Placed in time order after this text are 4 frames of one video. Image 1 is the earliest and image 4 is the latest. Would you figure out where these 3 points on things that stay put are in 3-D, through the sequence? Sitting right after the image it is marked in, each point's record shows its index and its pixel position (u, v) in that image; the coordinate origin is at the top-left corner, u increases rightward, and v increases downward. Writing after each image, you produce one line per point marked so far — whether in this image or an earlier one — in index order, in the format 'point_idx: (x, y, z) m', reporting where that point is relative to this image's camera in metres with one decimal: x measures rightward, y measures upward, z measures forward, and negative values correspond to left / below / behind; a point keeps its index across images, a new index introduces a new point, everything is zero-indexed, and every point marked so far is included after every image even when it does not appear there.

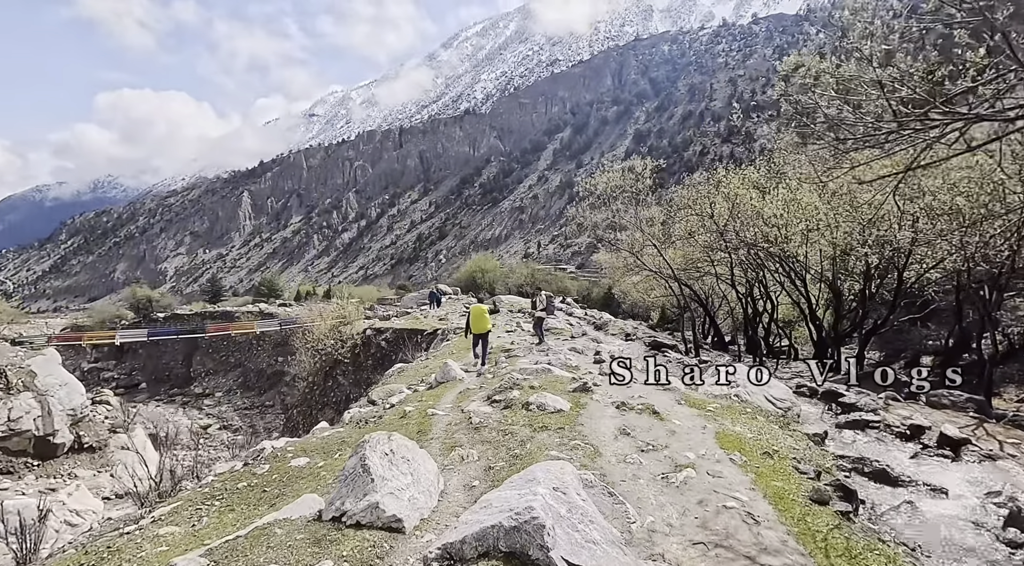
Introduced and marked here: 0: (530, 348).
0: (+0.6, -2.0, +19.7) m
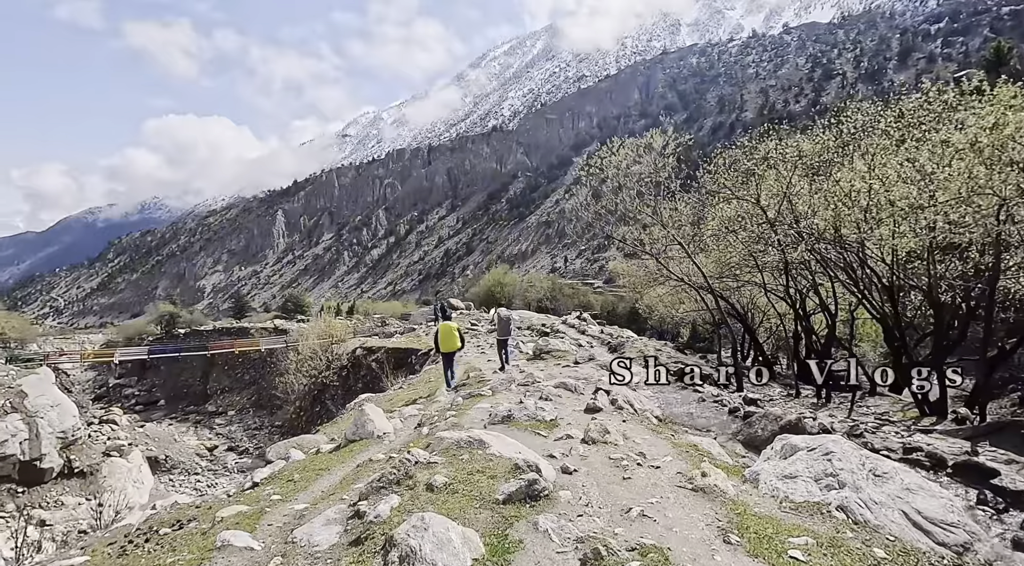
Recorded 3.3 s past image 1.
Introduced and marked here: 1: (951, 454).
0: (0.0, -2.2, +14.5) m
1: (+6.5, -2.5, +9.7) m
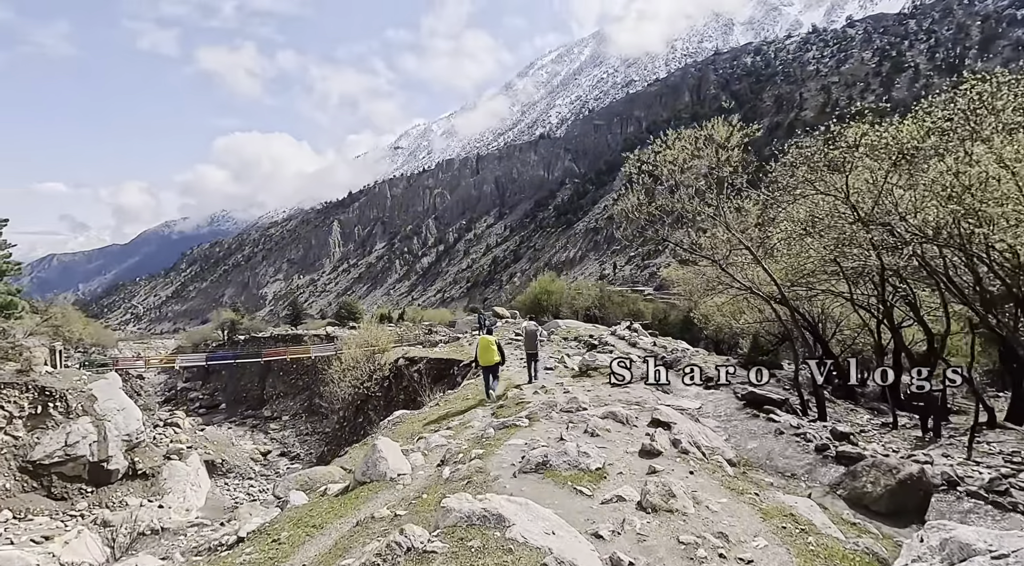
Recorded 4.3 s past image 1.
0: (+0.8, -2.4, +12.7) m
1: (+6.9, -2.7, +7.5) m
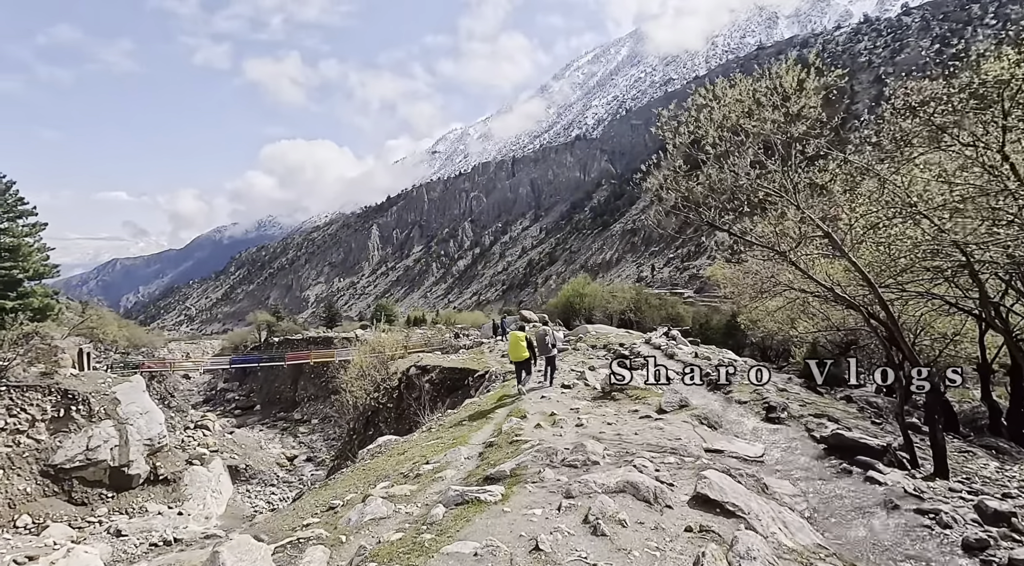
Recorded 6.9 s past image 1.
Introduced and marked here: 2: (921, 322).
0: (+0.5, -2.4, +8.9) m
1: (+6.4, -2.6, +3.3) m
2: (+10.9, -1.1, +17.7) m
